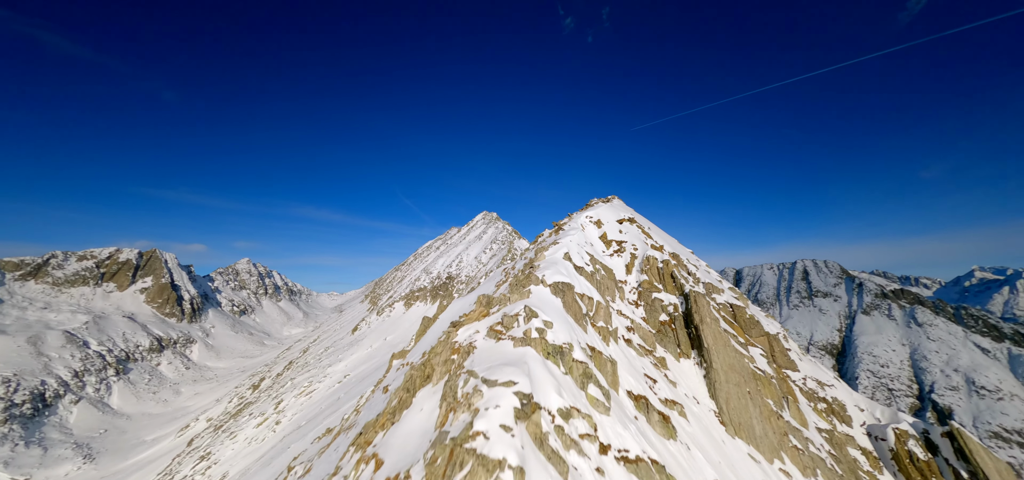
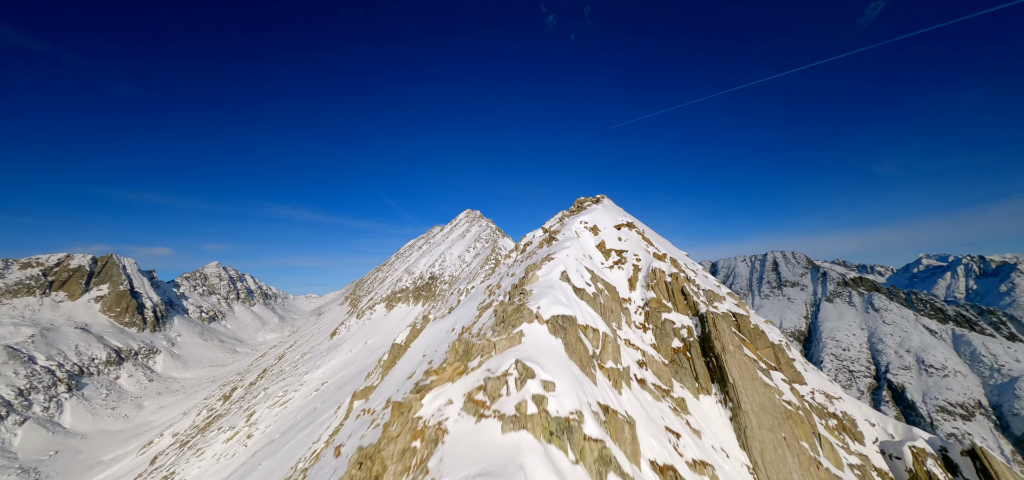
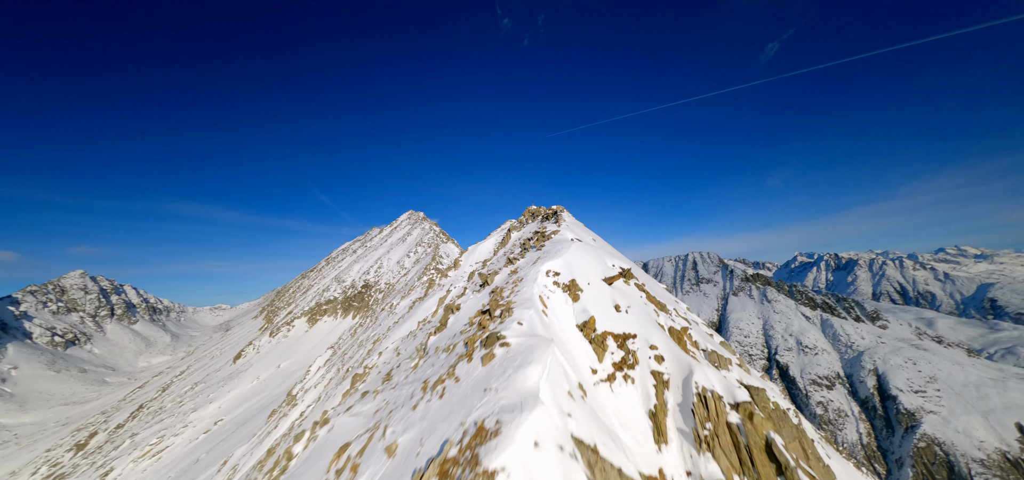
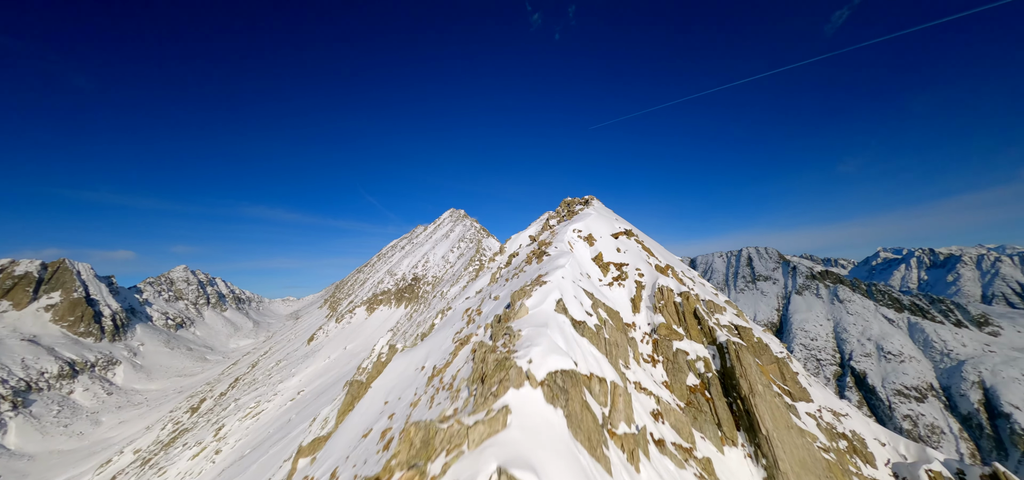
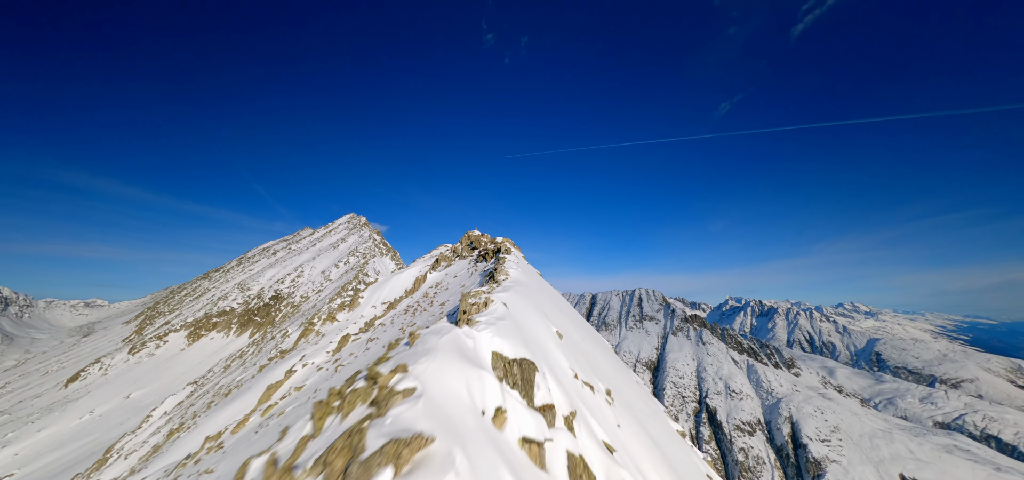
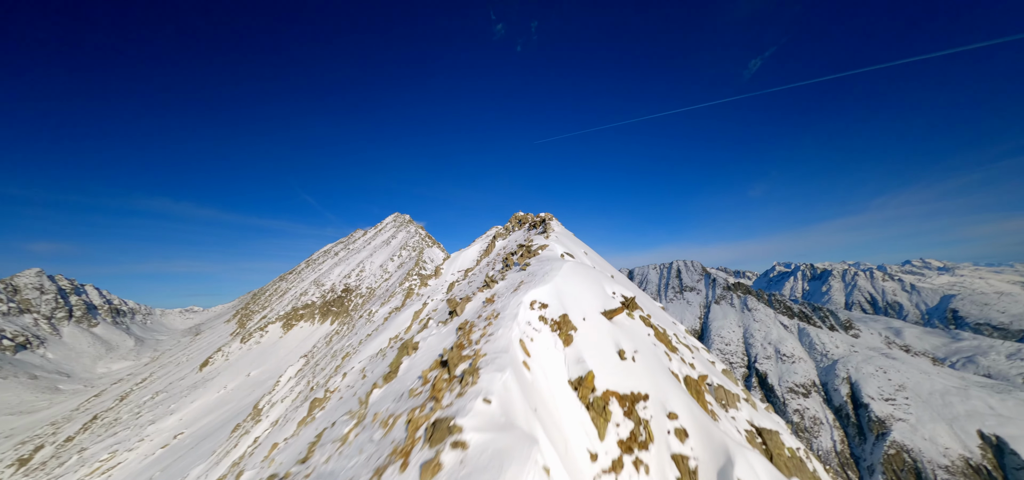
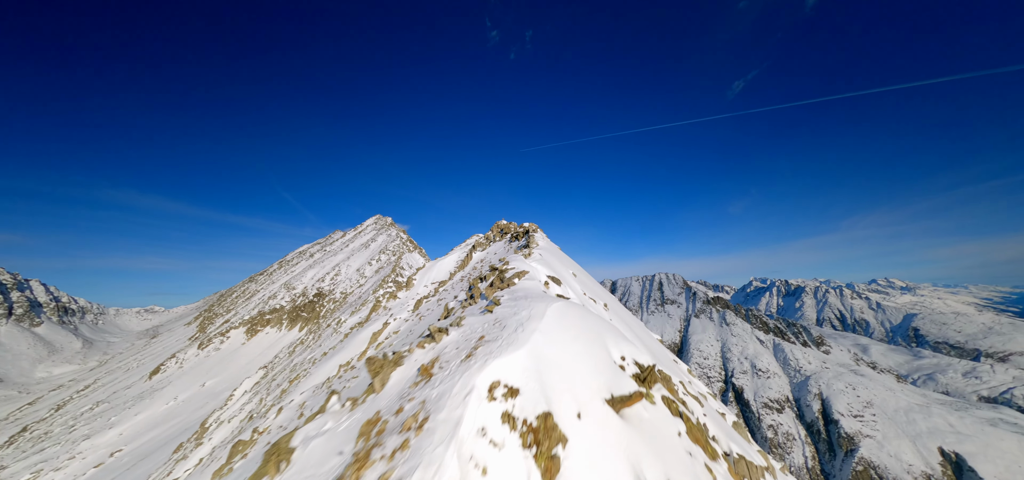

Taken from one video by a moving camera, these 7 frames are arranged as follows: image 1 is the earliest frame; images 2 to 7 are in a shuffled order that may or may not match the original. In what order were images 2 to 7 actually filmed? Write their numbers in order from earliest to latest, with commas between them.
2, 4, 3, 6, 7, 5
